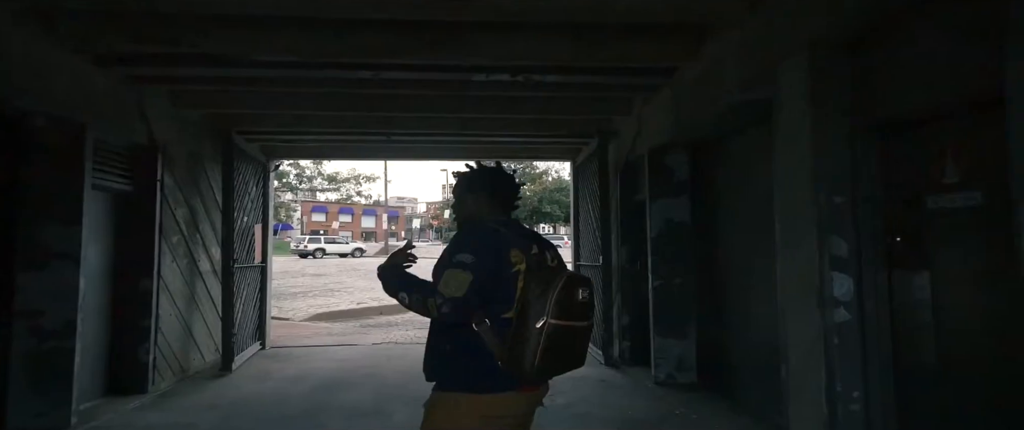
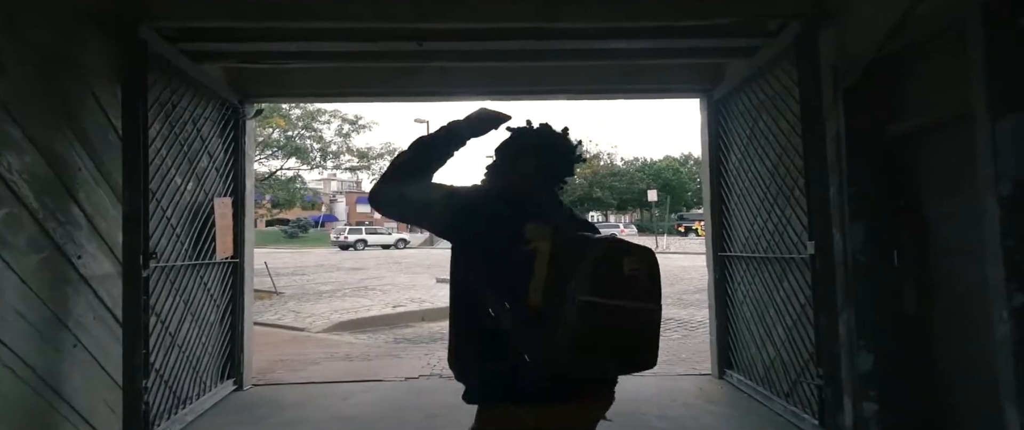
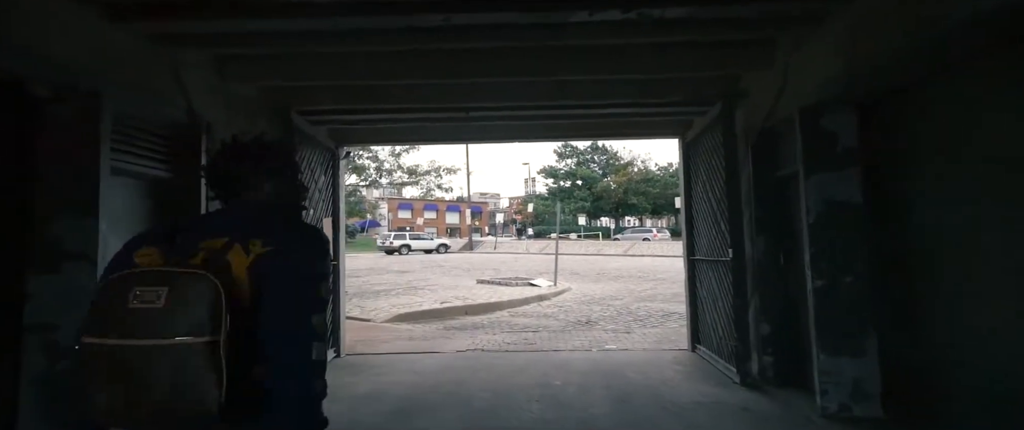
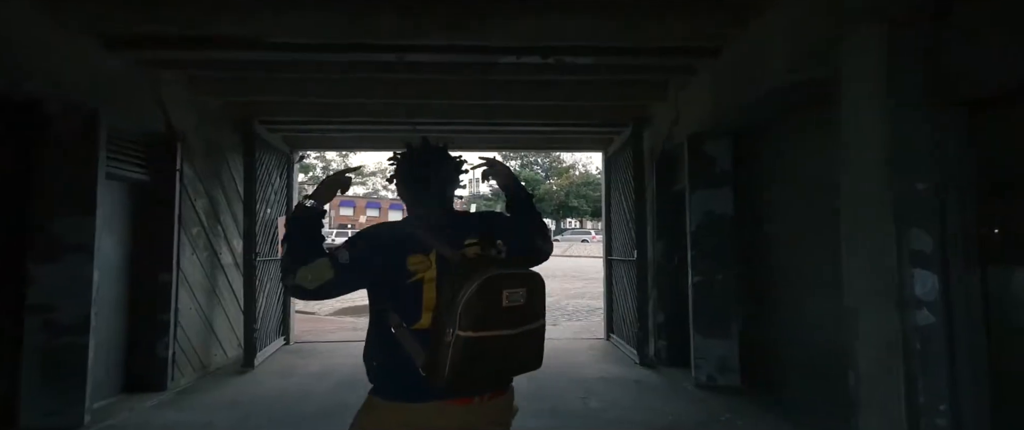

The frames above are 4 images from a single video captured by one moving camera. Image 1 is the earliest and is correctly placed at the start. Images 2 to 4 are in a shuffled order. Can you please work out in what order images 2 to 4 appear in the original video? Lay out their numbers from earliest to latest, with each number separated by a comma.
4, 3, 2
